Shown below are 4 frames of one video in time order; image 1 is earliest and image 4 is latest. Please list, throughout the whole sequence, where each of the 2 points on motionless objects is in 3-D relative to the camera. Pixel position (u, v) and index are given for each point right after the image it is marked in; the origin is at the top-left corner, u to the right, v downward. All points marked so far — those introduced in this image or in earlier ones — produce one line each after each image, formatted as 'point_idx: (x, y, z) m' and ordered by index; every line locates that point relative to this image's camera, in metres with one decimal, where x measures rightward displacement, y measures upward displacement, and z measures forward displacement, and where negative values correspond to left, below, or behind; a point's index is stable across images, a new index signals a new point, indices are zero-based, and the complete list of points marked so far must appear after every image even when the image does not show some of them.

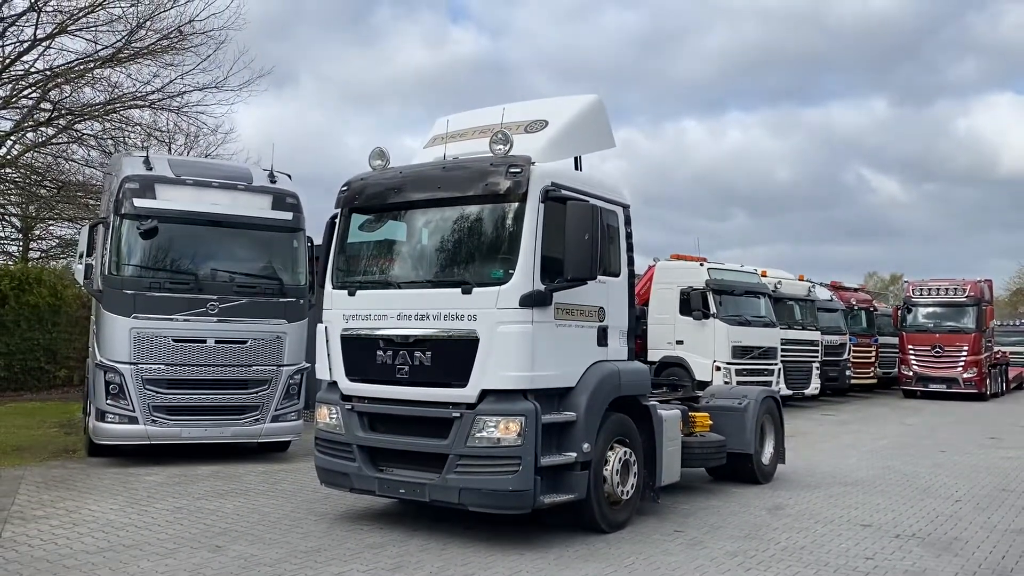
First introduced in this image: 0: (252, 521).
0: (-2.3, -2.1, +7.7) m
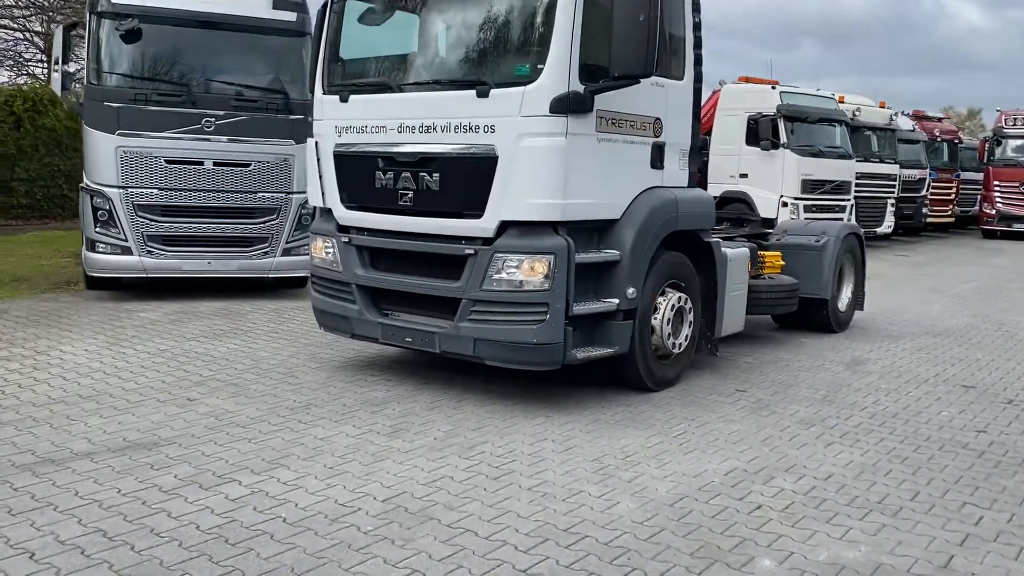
0: (-2.1, -0.6, +6.7) m
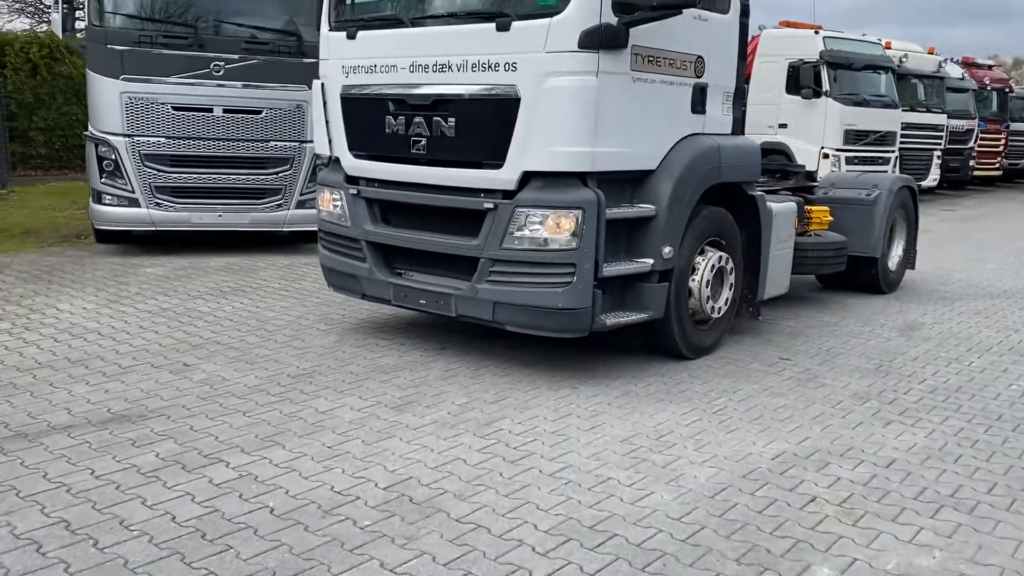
0: (-1.9, -0.3, +6.2) m
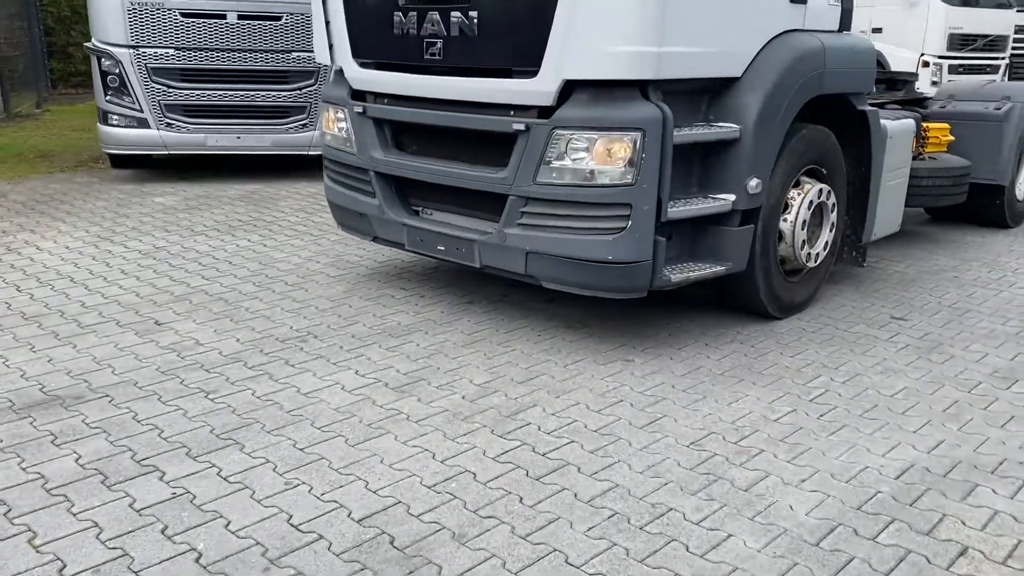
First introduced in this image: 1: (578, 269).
0: (-1.6, +0.1, +5.3) m
1: (+0.3, +0.1, +3.9) m
